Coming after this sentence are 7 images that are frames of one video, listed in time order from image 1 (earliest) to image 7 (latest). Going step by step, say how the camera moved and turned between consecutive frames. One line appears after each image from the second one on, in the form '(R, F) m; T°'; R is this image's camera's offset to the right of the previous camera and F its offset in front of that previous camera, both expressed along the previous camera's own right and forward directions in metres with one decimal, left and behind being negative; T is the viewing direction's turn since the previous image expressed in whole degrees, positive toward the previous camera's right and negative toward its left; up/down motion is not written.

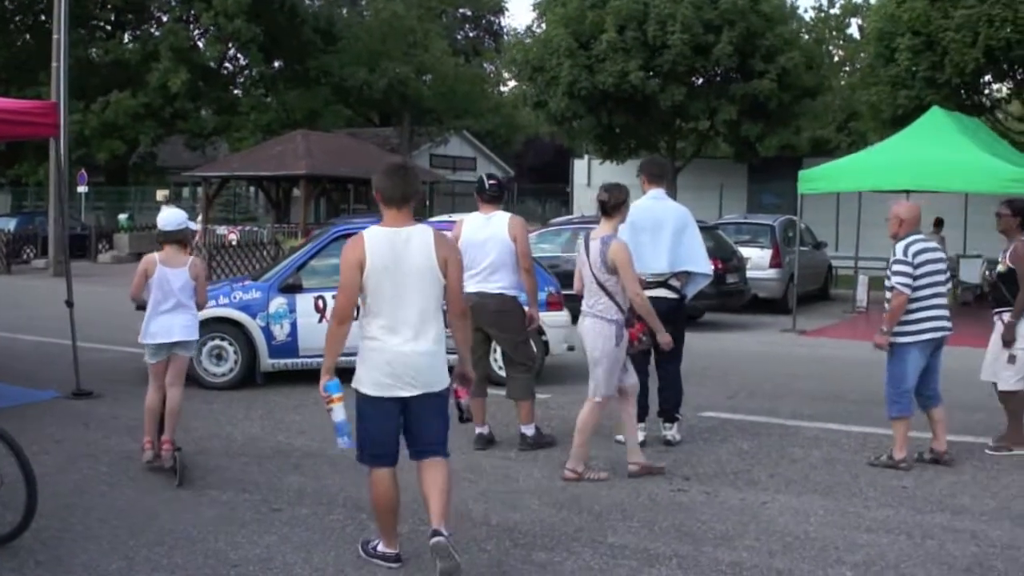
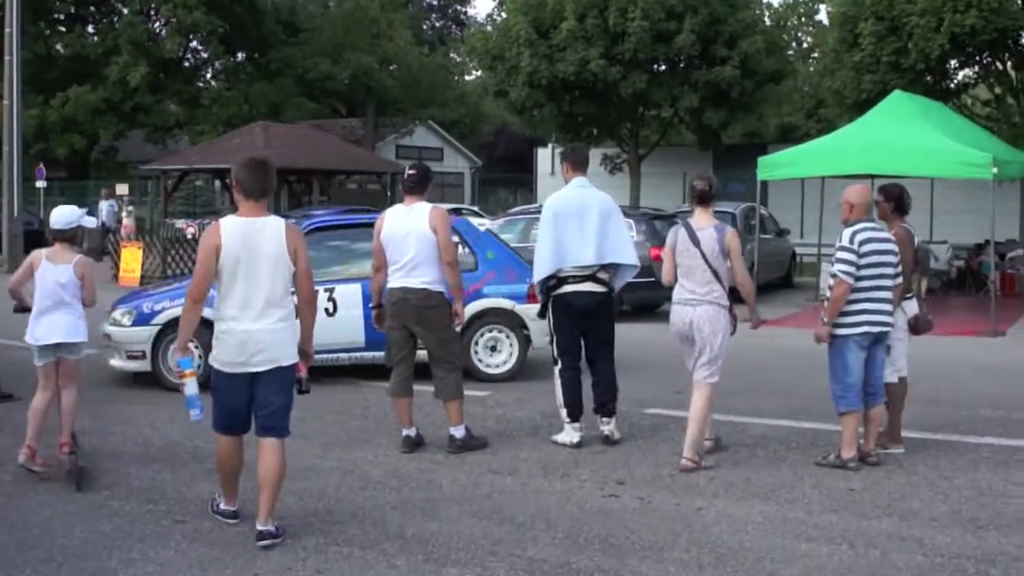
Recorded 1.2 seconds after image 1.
(+0.3, +0.5) m; +1°
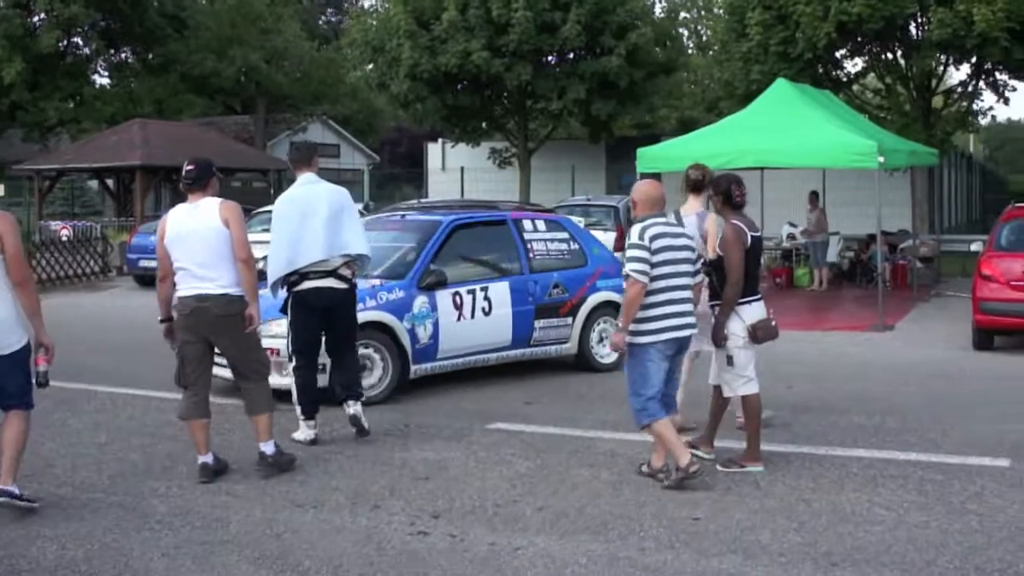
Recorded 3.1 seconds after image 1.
(+0.6, +1.0) m; +4°
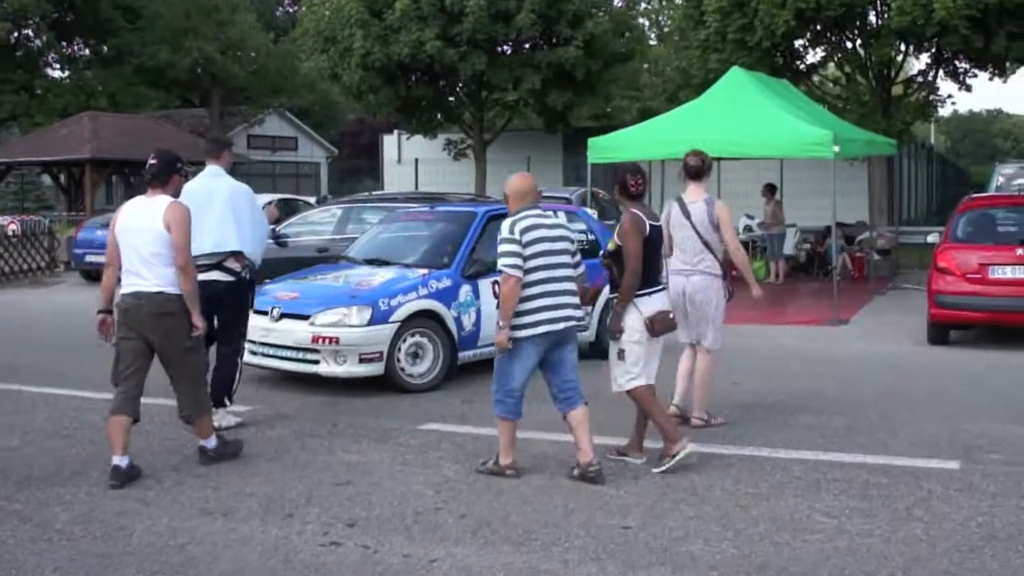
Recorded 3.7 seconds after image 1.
(+0.2, +0.4) m; +1°
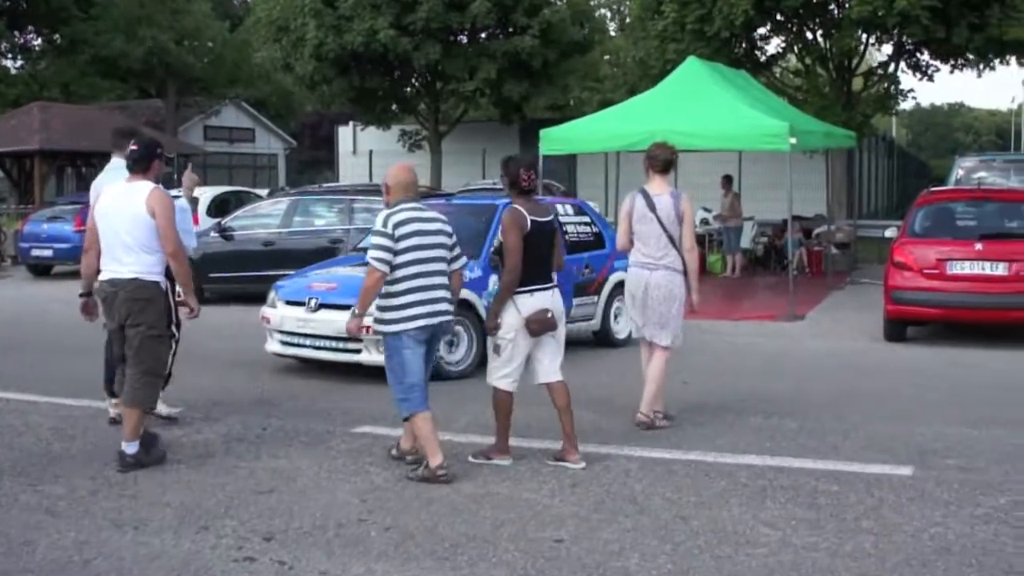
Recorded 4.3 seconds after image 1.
(+0.2, +0.4) m; +2°
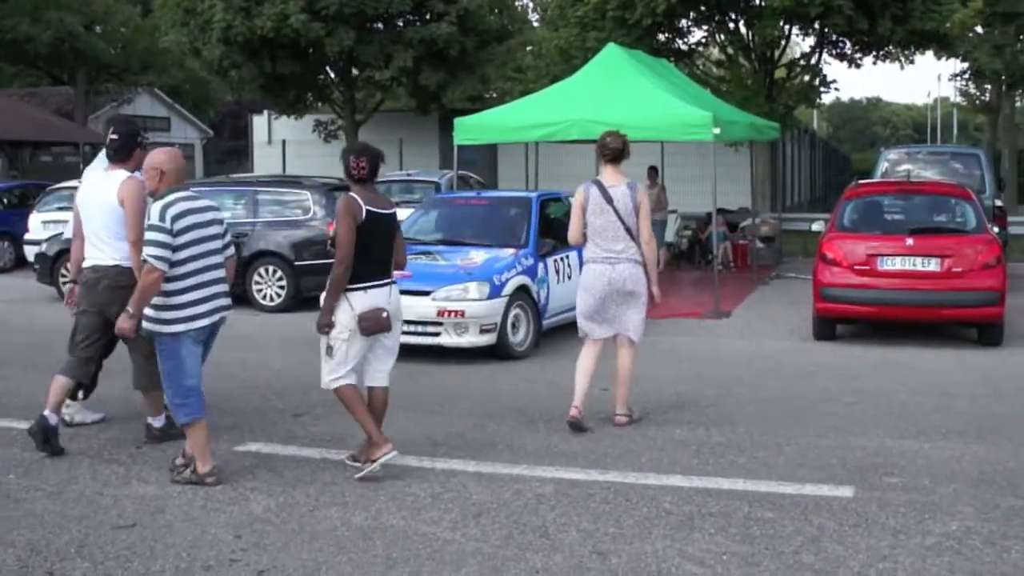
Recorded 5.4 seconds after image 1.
(+0.1, +0.7) m; +3°
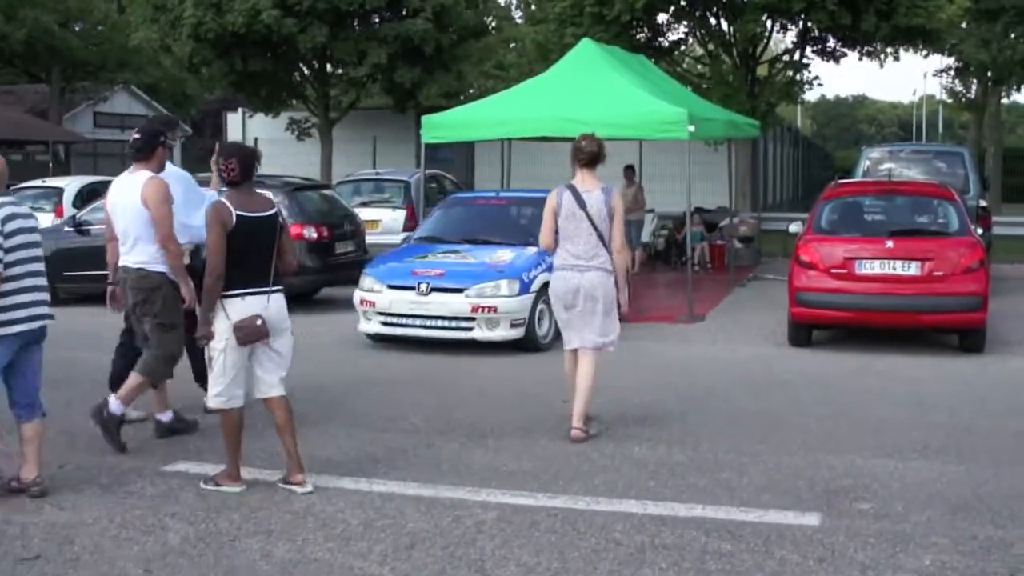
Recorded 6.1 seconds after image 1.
(+0.2, +0.5) m; +1°
